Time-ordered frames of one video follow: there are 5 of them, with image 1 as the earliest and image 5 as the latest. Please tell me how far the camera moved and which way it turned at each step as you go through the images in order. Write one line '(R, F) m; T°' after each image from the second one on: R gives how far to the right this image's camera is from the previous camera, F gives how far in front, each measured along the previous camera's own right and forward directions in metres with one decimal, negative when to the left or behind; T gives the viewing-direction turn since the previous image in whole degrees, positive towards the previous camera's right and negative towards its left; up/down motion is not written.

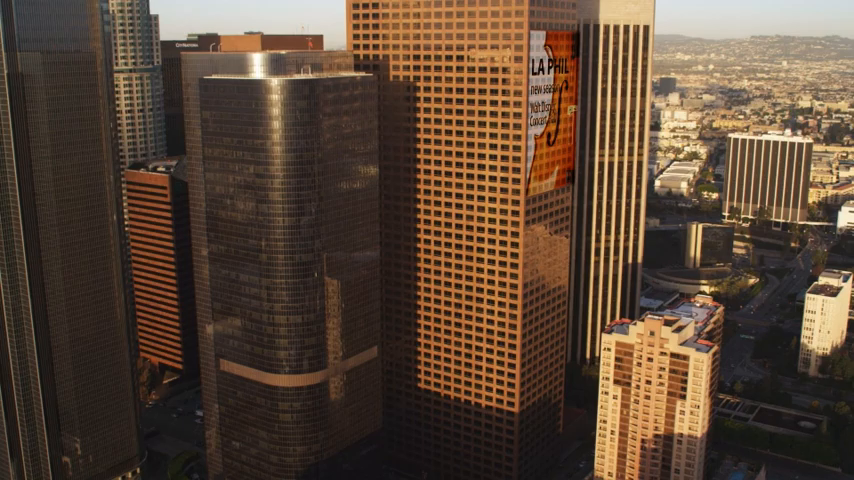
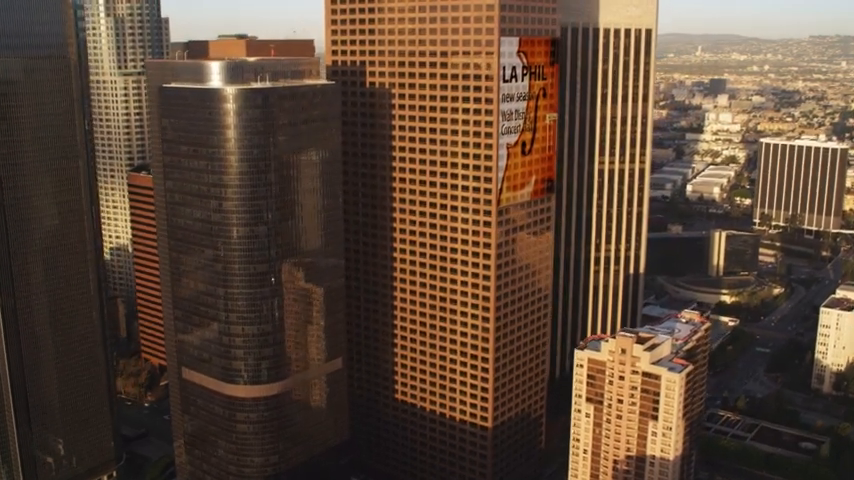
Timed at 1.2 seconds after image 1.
(+9.0, +2.5) m; -3°
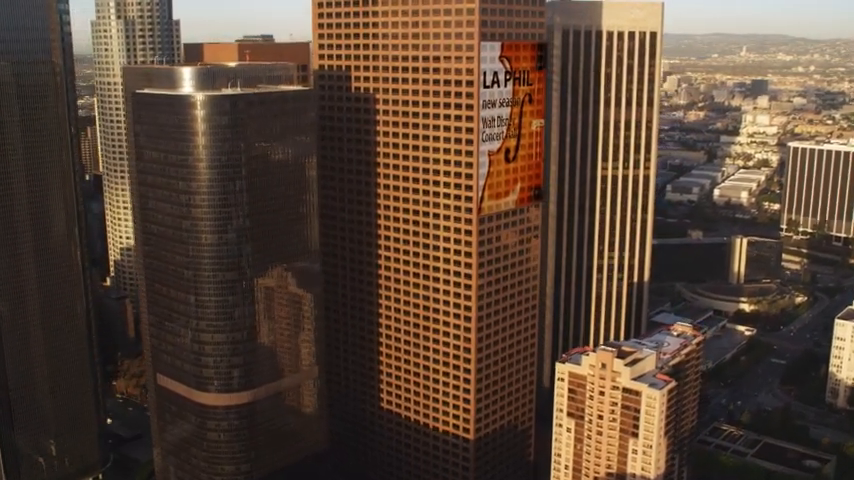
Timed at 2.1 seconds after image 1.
(+6.6, +2.0) m; -3°
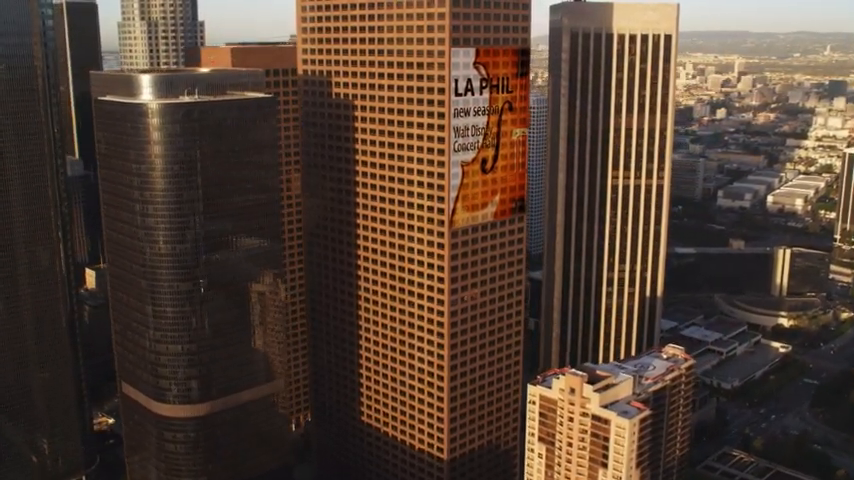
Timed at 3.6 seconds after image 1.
(+10.5, +4.0) m; -5°
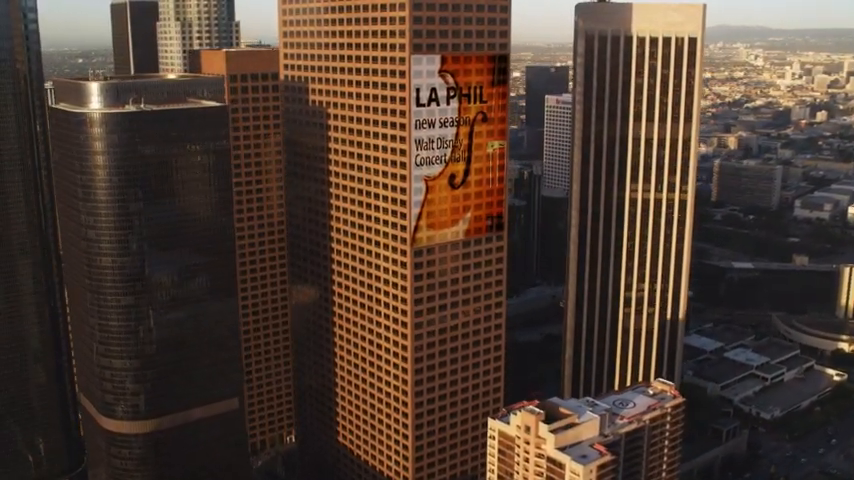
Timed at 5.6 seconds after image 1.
(+13.0, +6.5) m; -6°
